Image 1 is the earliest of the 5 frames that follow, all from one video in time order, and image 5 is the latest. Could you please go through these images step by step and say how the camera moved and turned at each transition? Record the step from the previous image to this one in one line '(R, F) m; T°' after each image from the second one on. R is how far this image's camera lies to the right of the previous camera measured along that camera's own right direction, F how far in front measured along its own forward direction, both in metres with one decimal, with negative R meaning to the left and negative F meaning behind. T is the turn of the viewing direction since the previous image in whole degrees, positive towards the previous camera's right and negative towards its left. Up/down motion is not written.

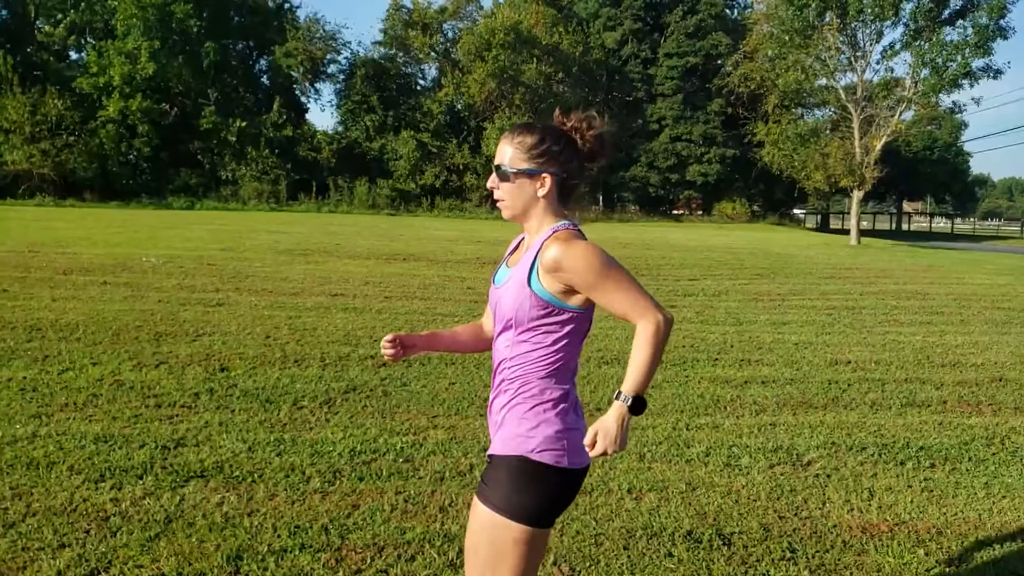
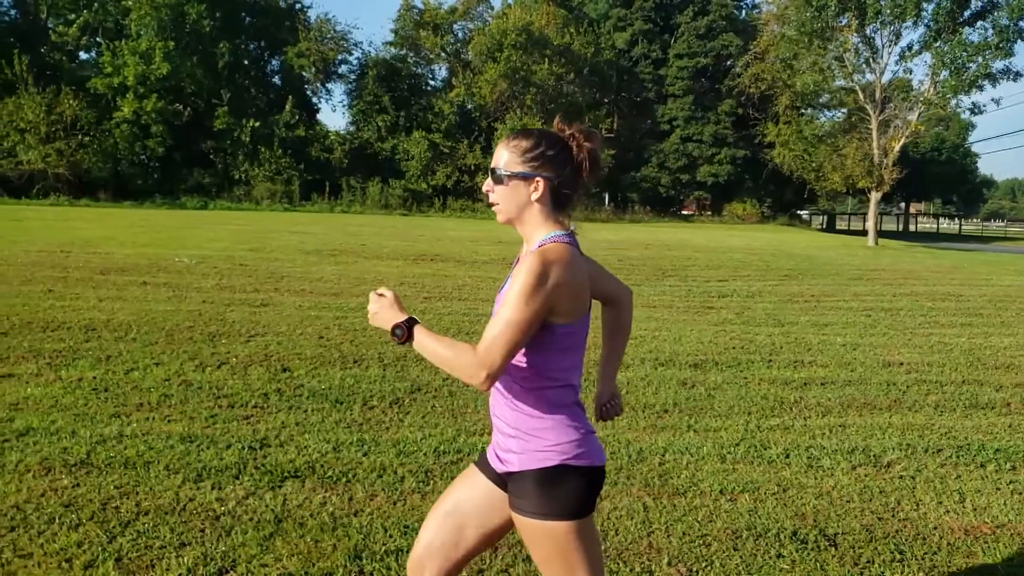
(-0.7, 0.0) m; 0°
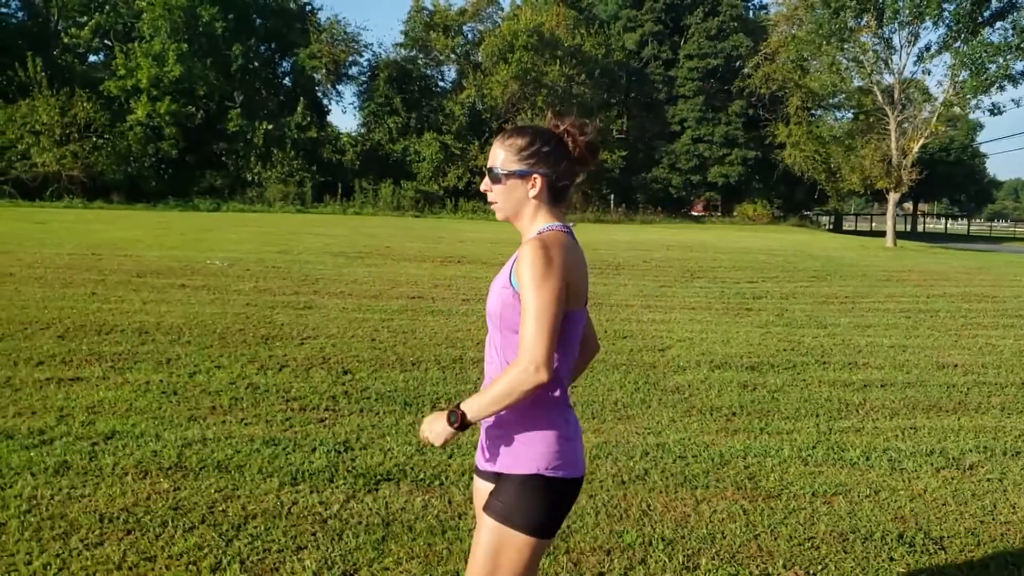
(-0.7, 0.0) m; 0°
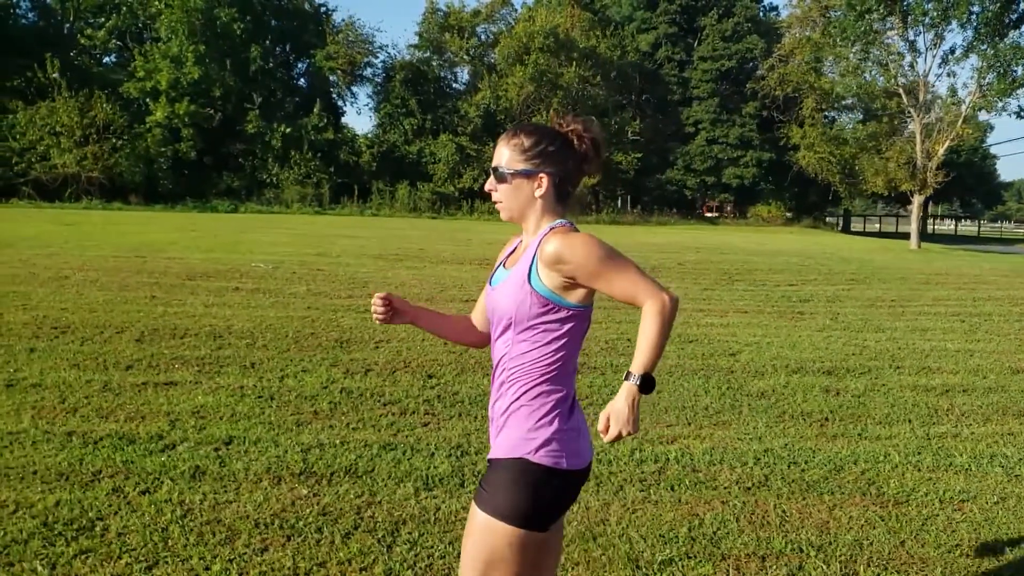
(-1.0, 0.0) m; 0°
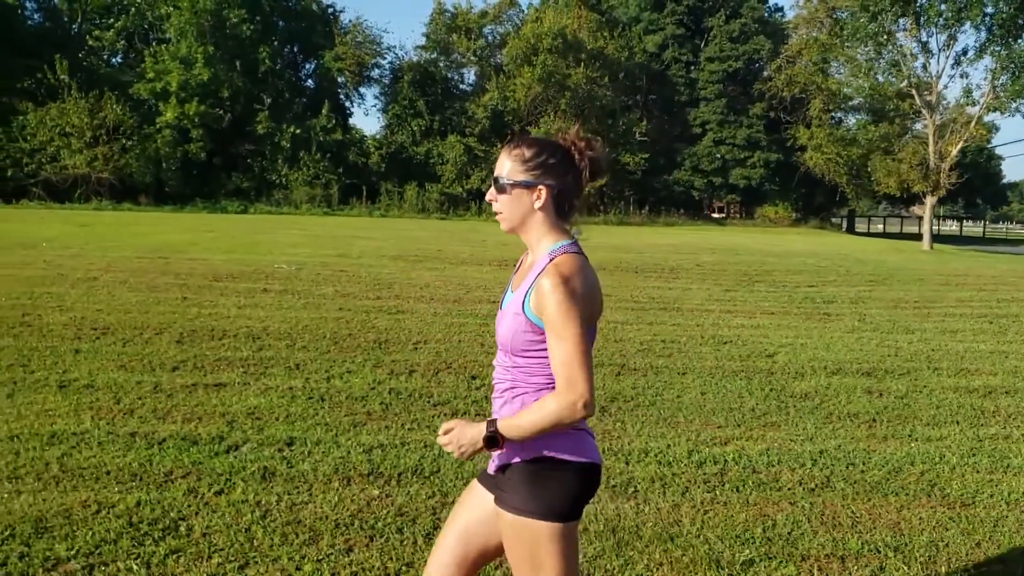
(-0.5, 0.0) m; 0°
